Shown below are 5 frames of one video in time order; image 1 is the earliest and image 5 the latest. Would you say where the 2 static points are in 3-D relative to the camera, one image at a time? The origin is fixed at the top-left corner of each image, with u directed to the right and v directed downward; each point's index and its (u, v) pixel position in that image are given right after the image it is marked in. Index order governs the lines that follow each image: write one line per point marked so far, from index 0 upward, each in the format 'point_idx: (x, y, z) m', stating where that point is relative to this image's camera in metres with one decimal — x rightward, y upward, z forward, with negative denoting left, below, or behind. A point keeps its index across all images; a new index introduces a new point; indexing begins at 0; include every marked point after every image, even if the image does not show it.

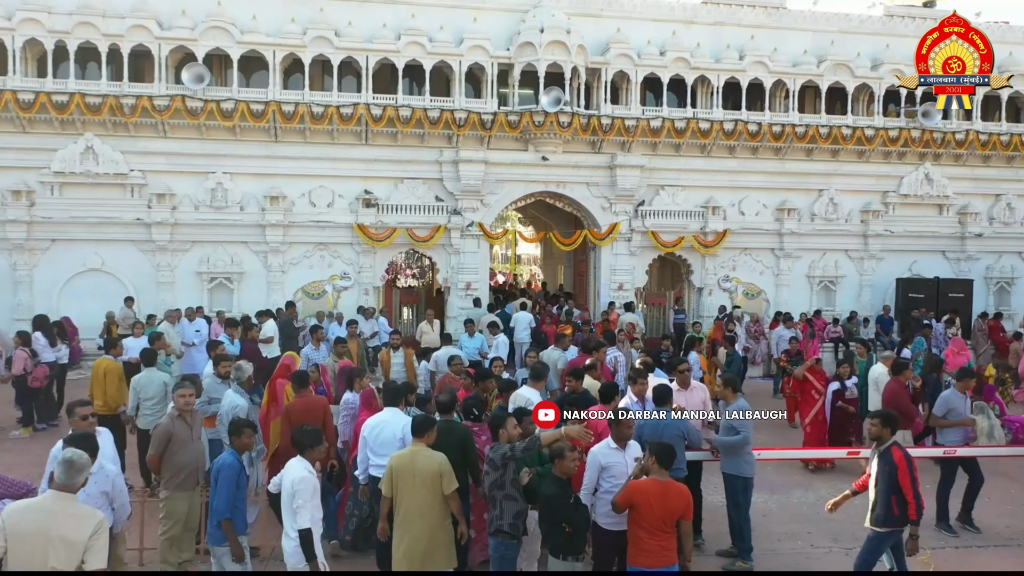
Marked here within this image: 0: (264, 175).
0: (-4.5, +2.1, +14.6) m
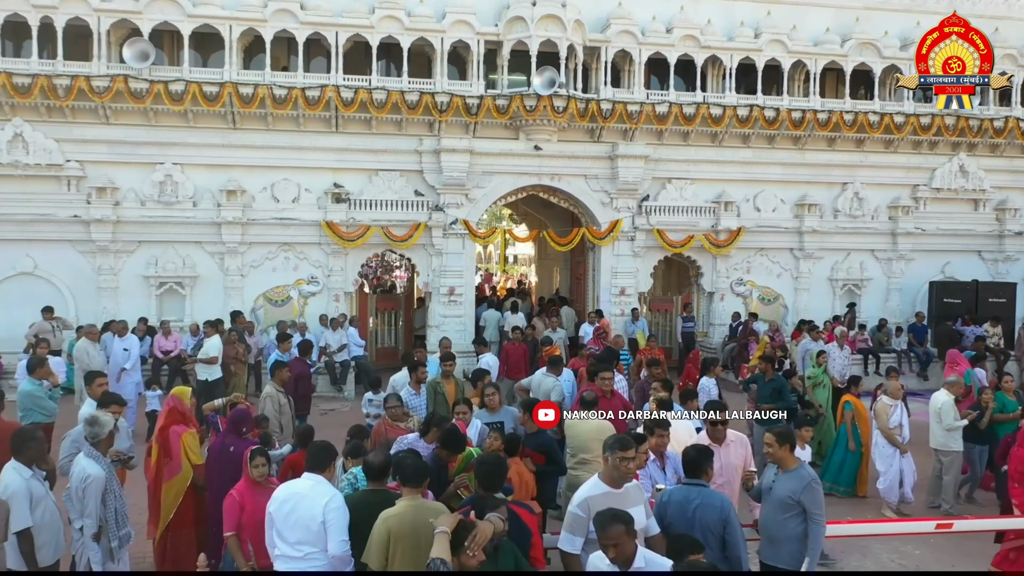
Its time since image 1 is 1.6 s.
0: (-4.7, +2.0, +13.0) m
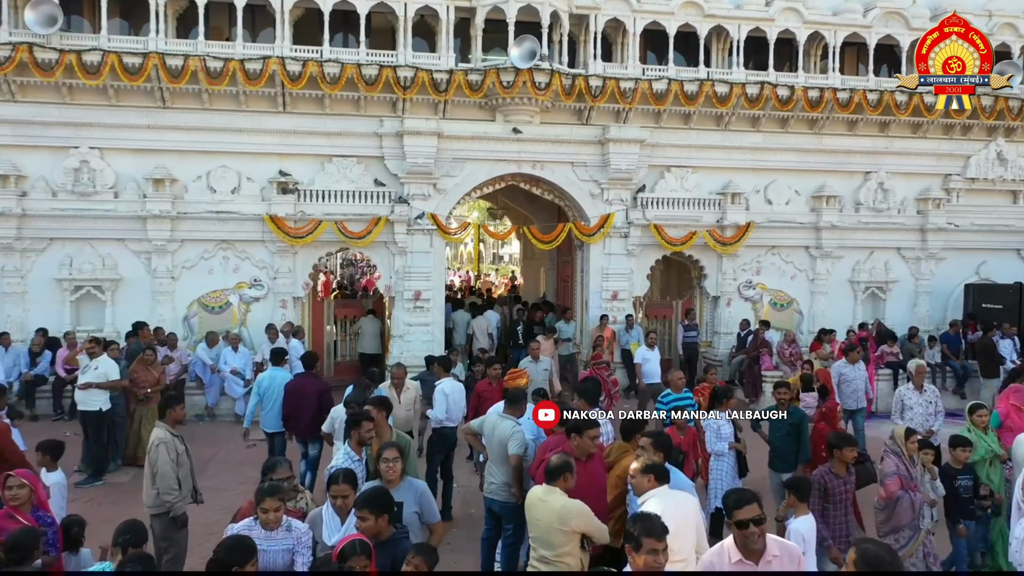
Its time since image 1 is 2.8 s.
0: (-5.1, +1.9, +11.2) m
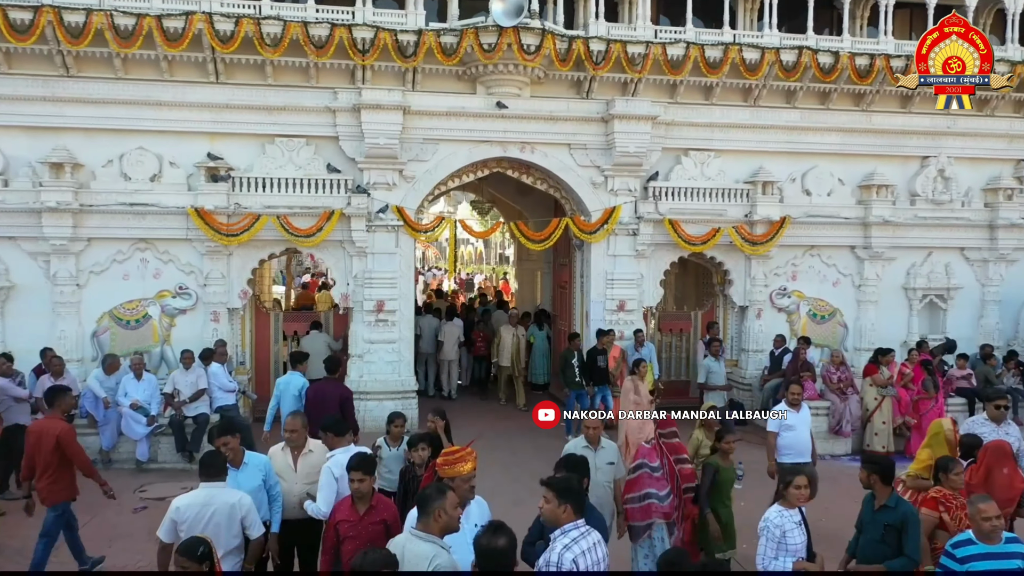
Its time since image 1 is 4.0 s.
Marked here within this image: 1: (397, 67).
0: (-5.3, +1.8, +9.1) m
1: (-1.4, +2.6, +9.6) m
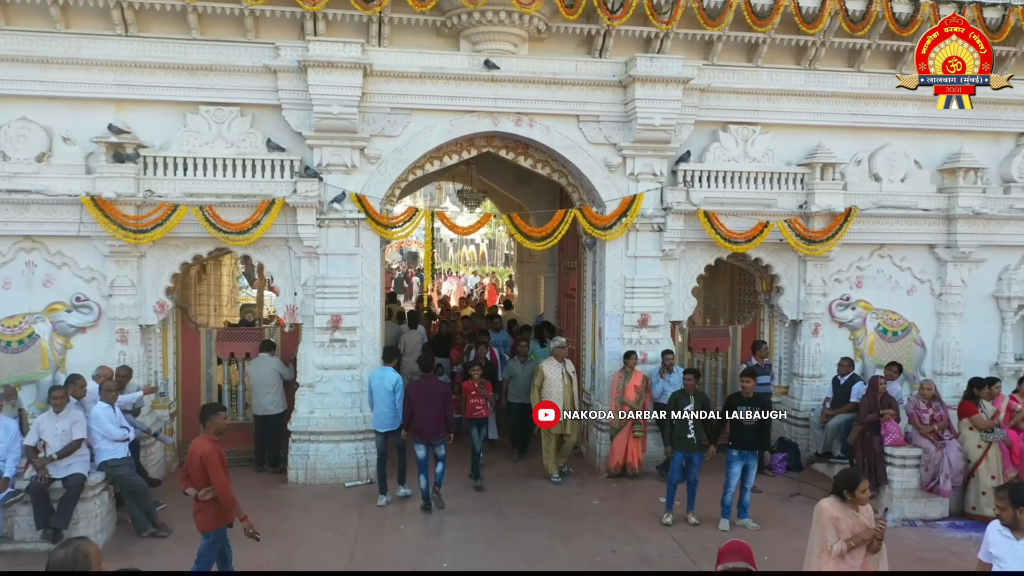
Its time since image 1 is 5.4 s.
0: (-5.3, +1.7, +7.1) m
1: (-1.4, +2.5, +7.5) m
